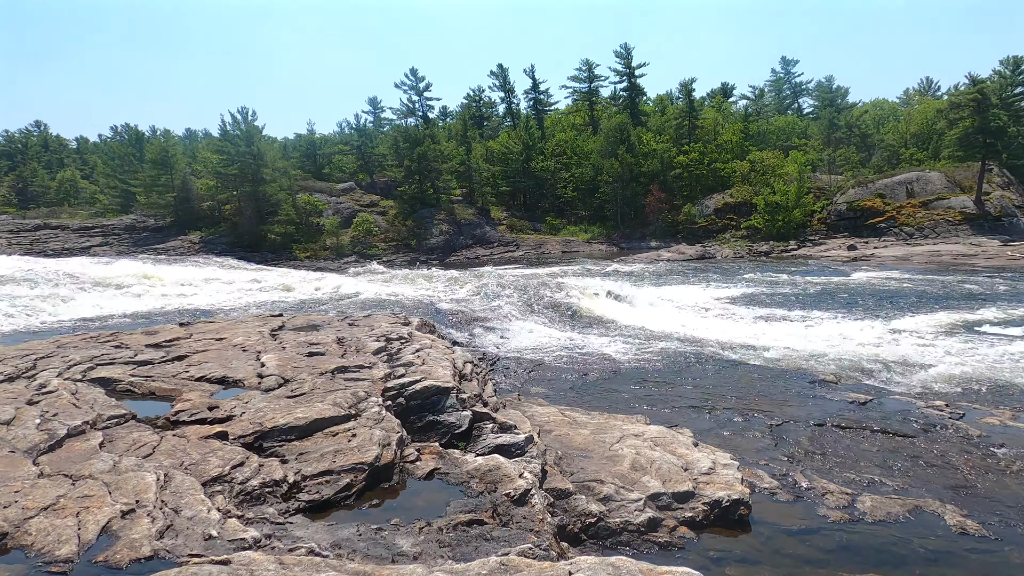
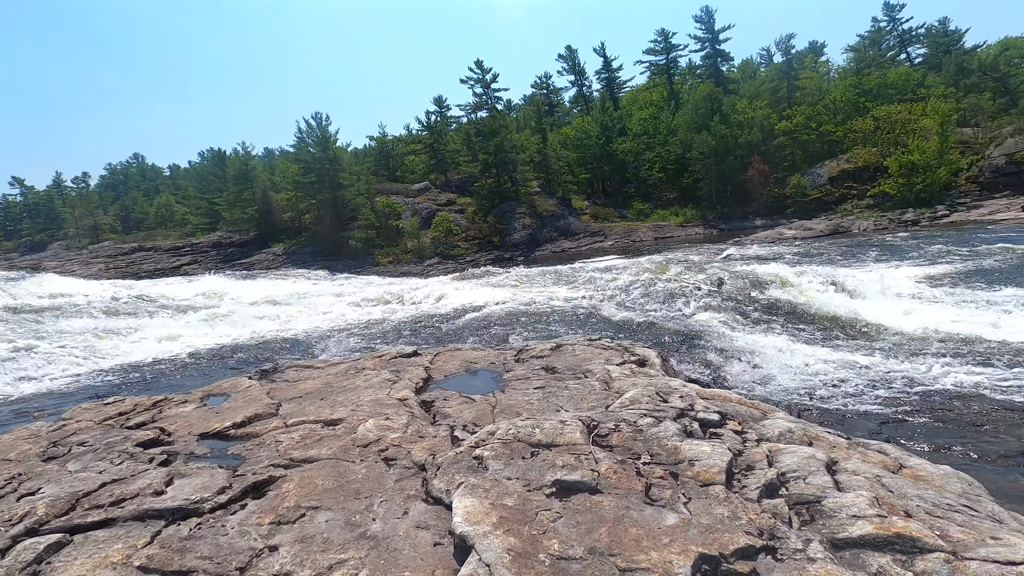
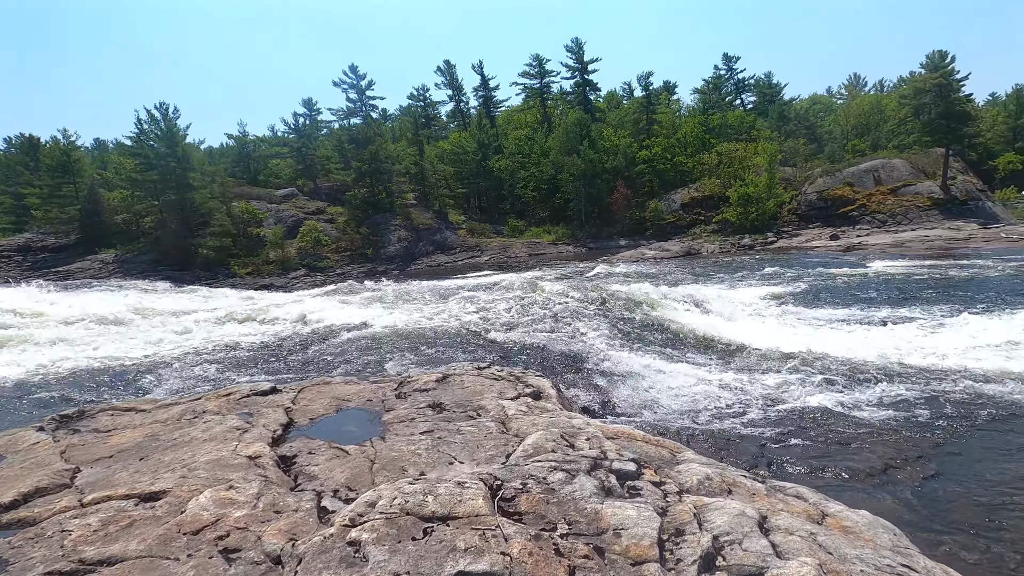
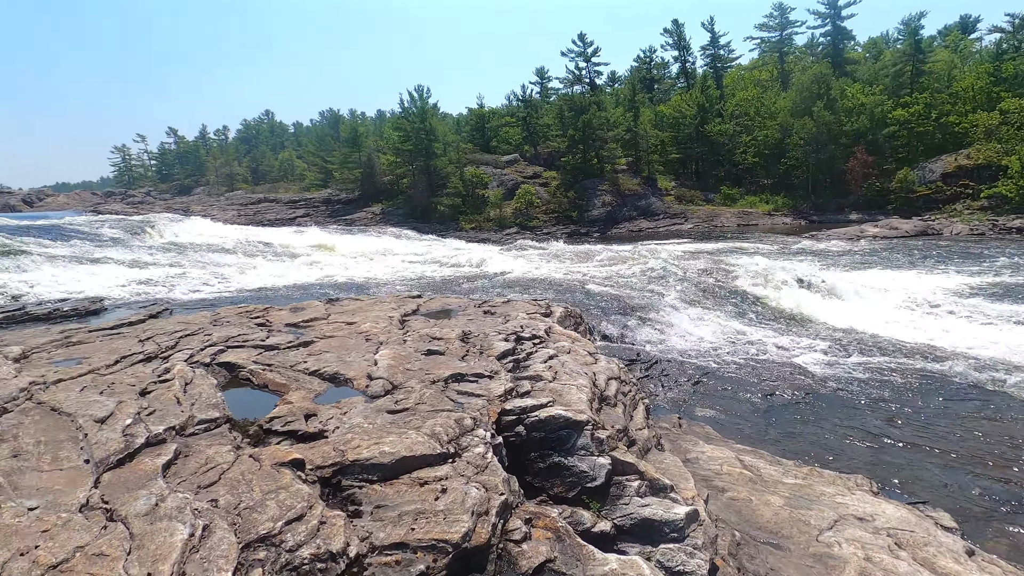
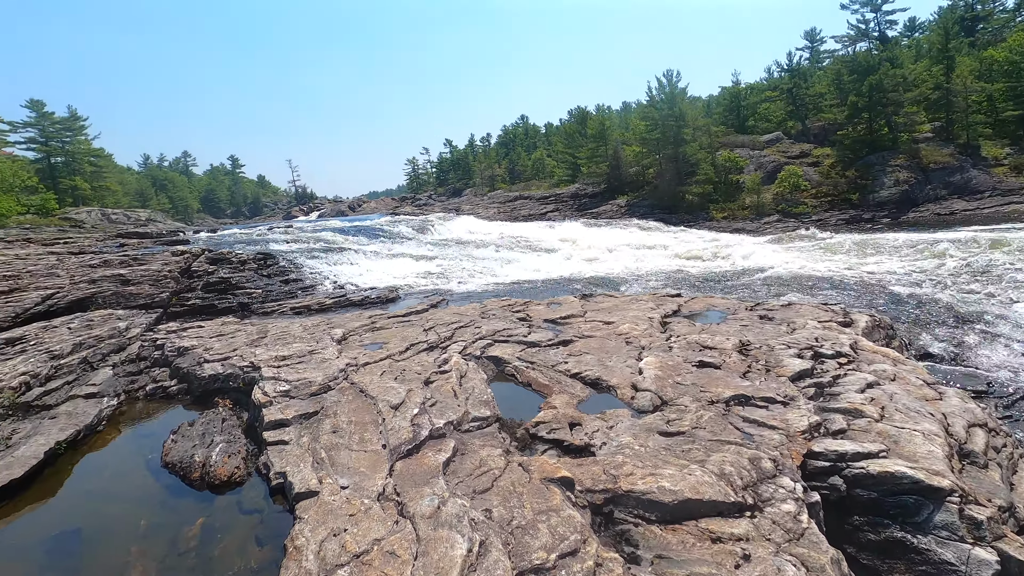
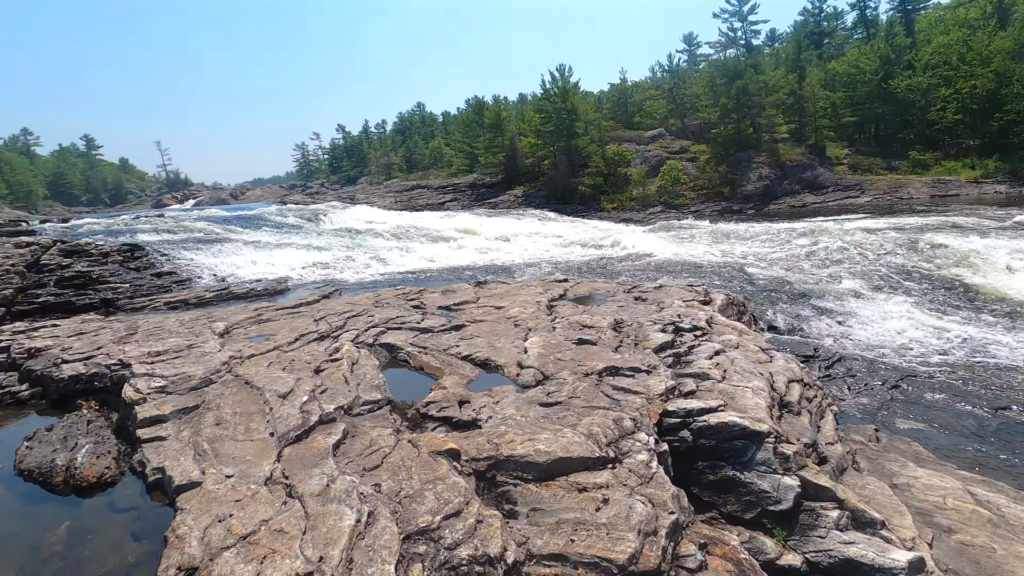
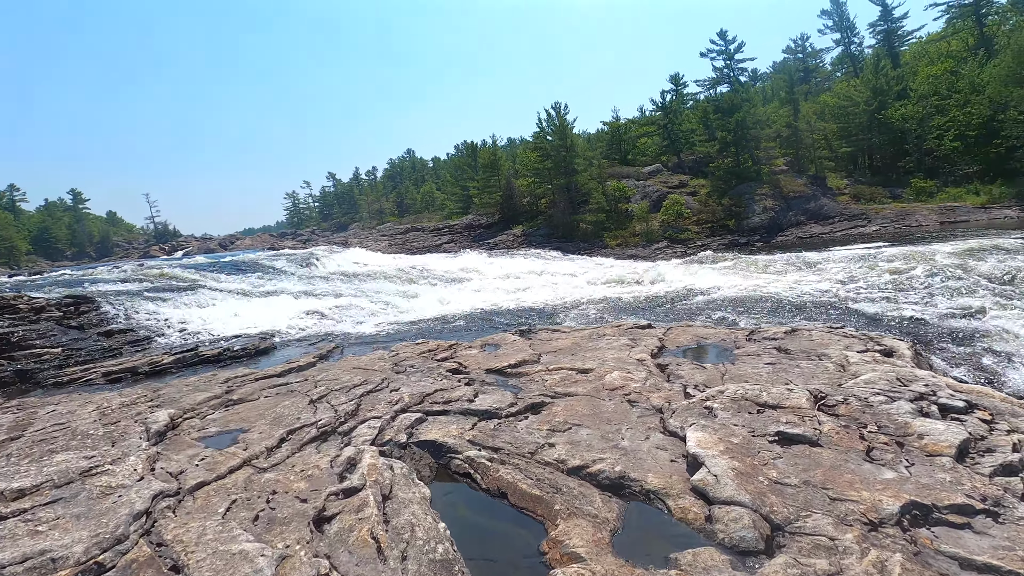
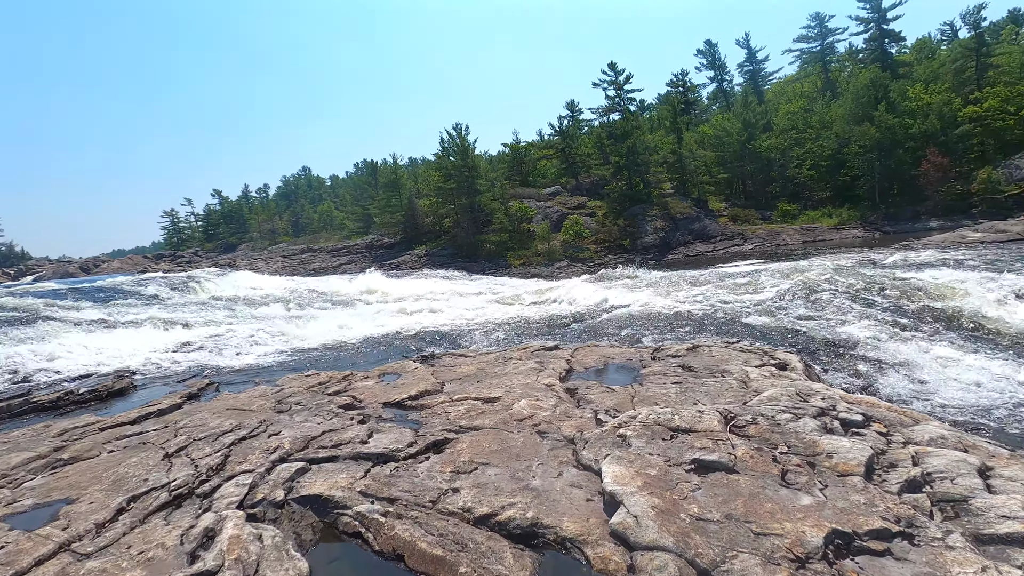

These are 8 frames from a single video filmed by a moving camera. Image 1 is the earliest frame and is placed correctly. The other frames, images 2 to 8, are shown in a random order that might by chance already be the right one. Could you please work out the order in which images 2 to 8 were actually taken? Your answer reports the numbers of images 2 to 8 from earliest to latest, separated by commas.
4, 6, 5, 7, 8, 2, 3
